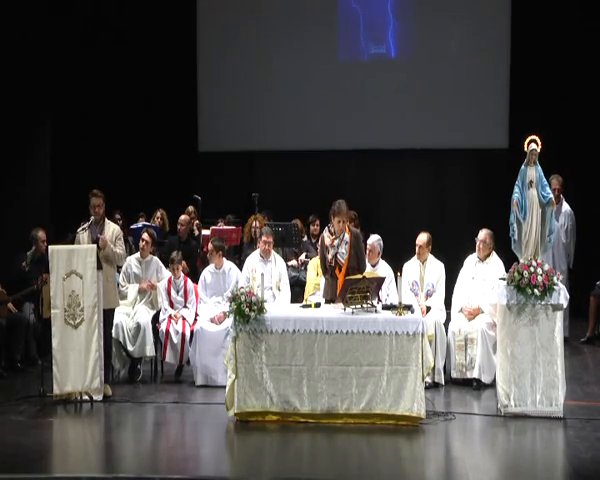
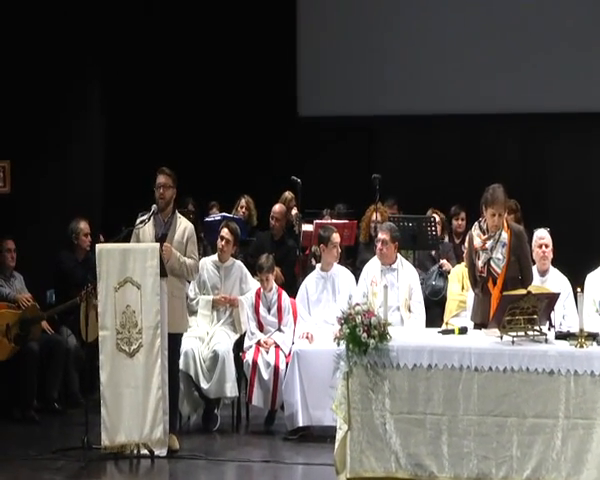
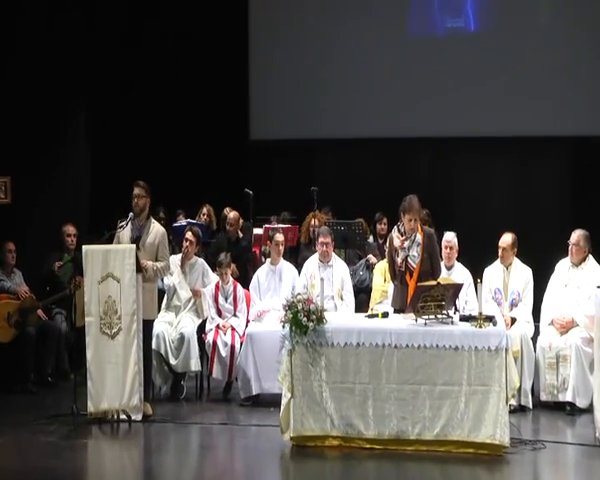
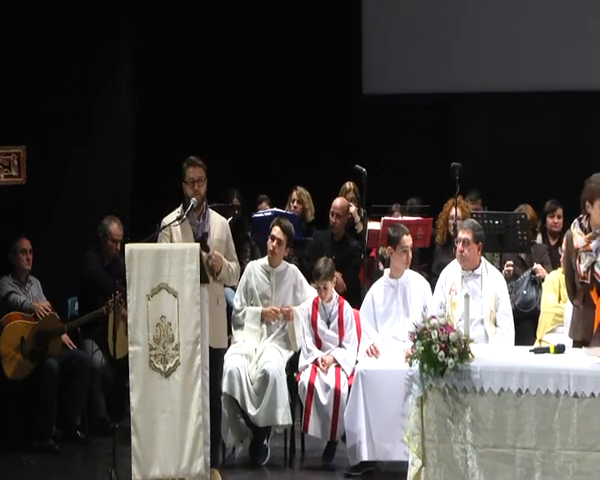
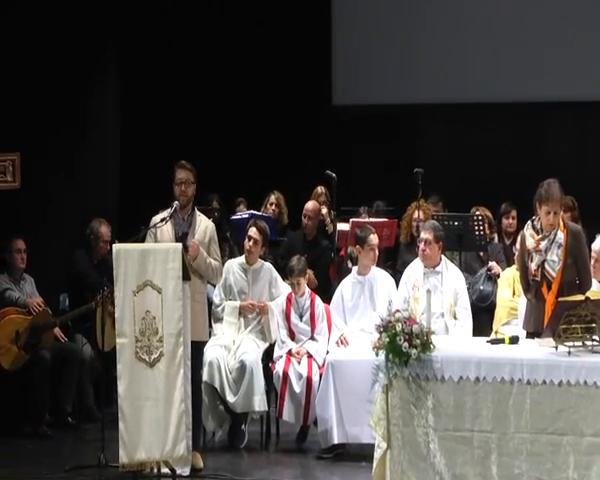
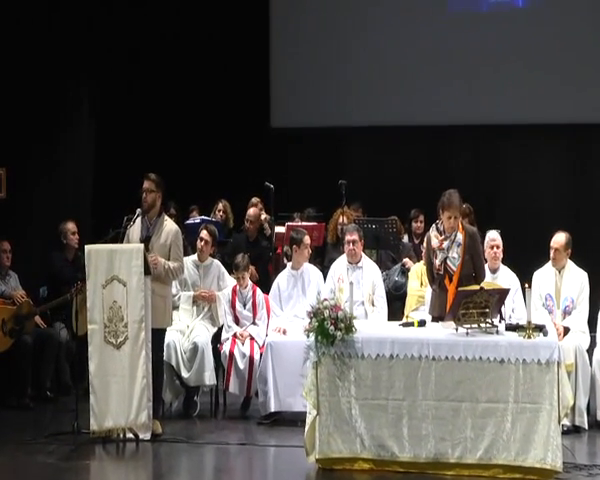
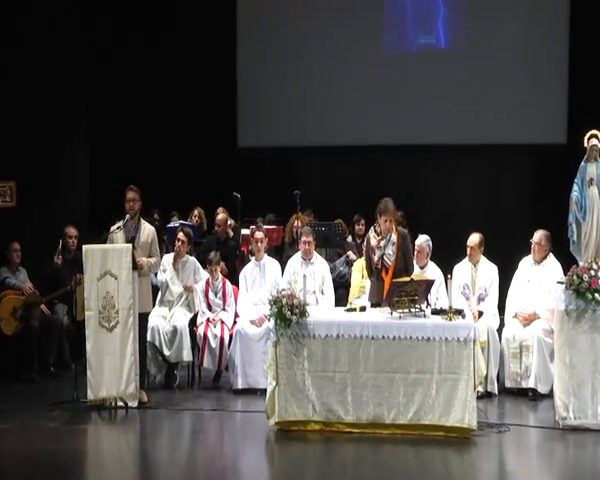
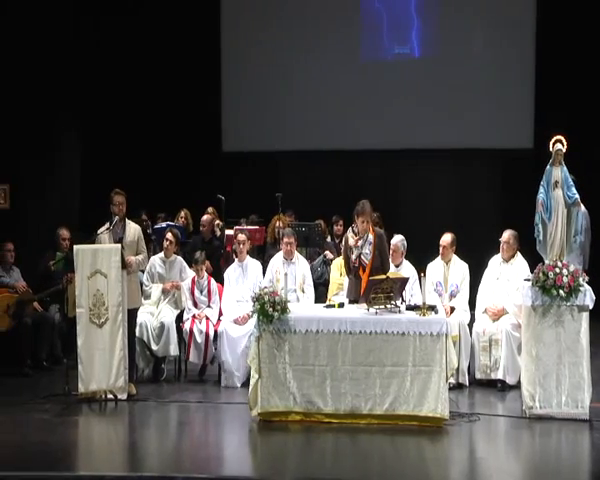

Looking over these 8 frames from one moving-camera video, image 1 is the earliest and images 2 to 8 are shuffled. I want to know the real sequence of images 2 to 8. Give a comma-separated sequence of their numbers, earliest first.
8, 7, 3, 6, 2, 5, 4
